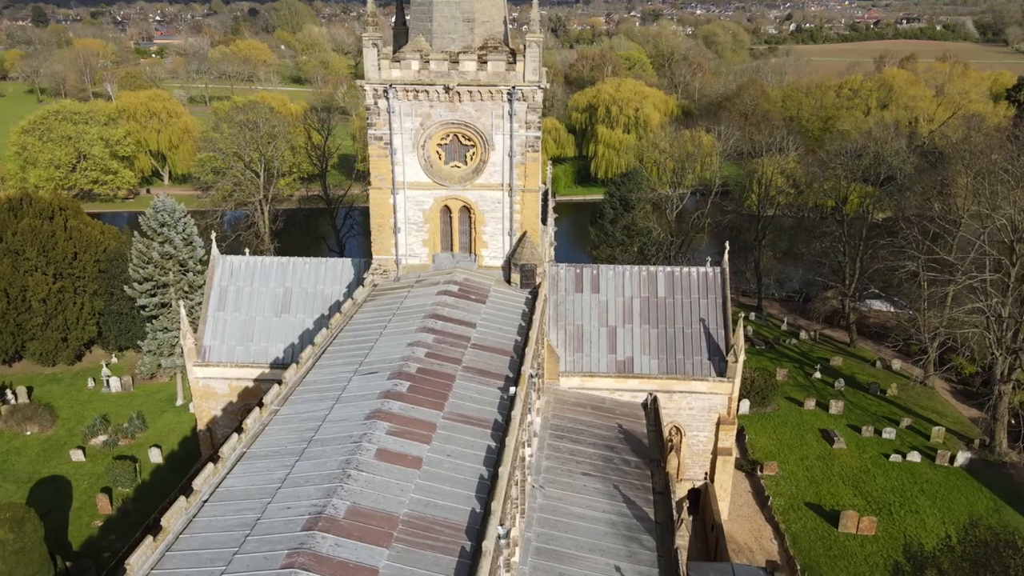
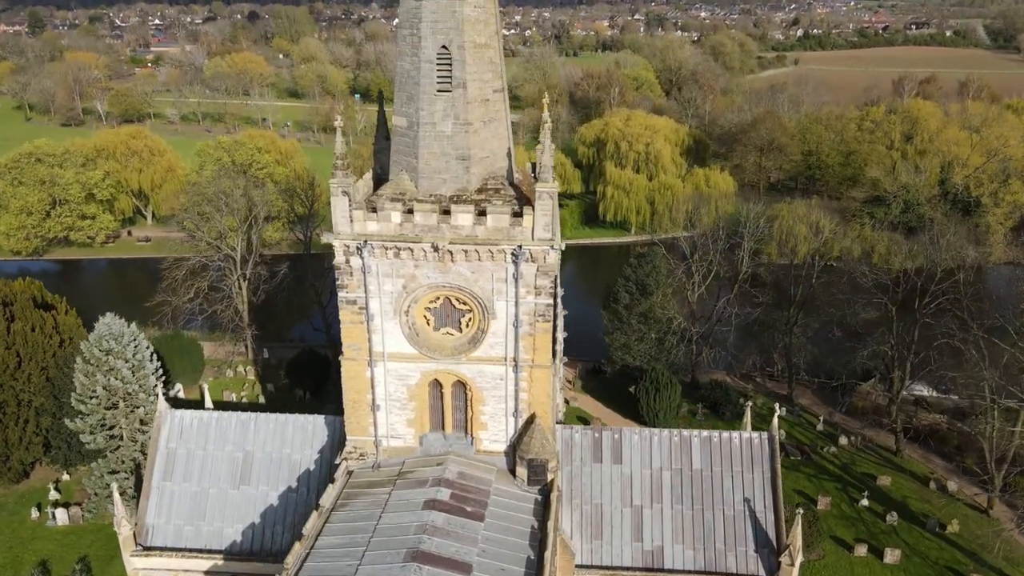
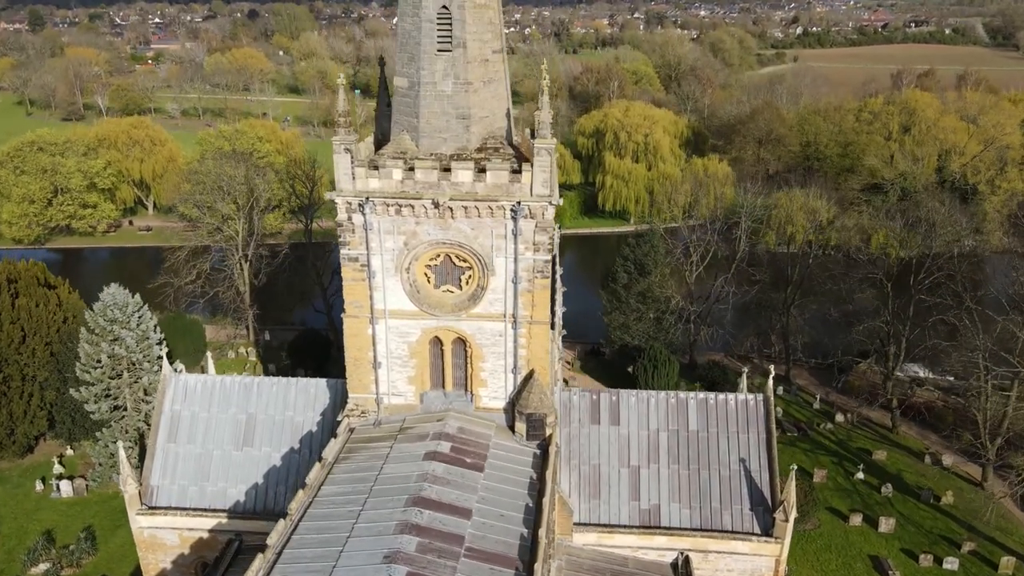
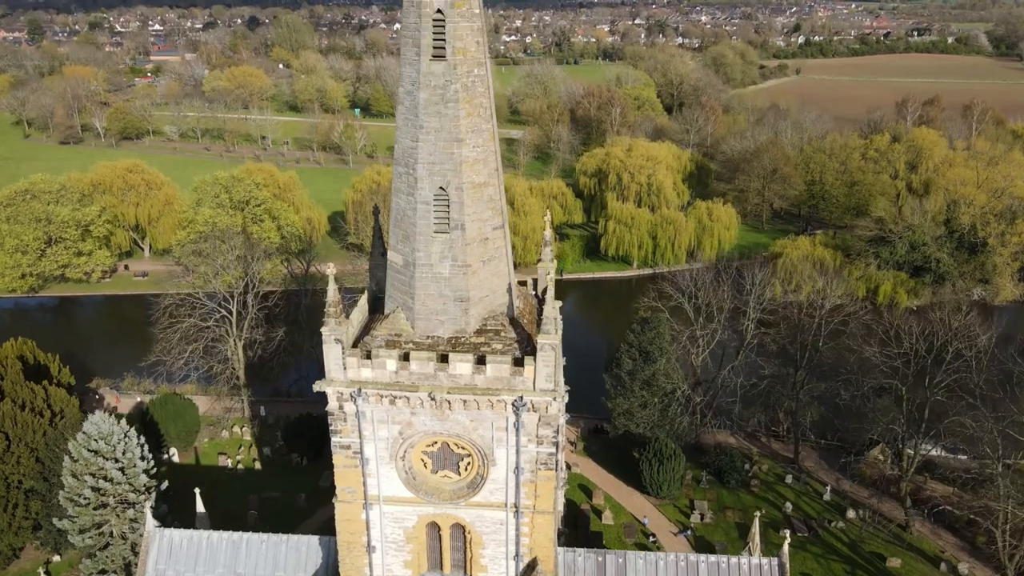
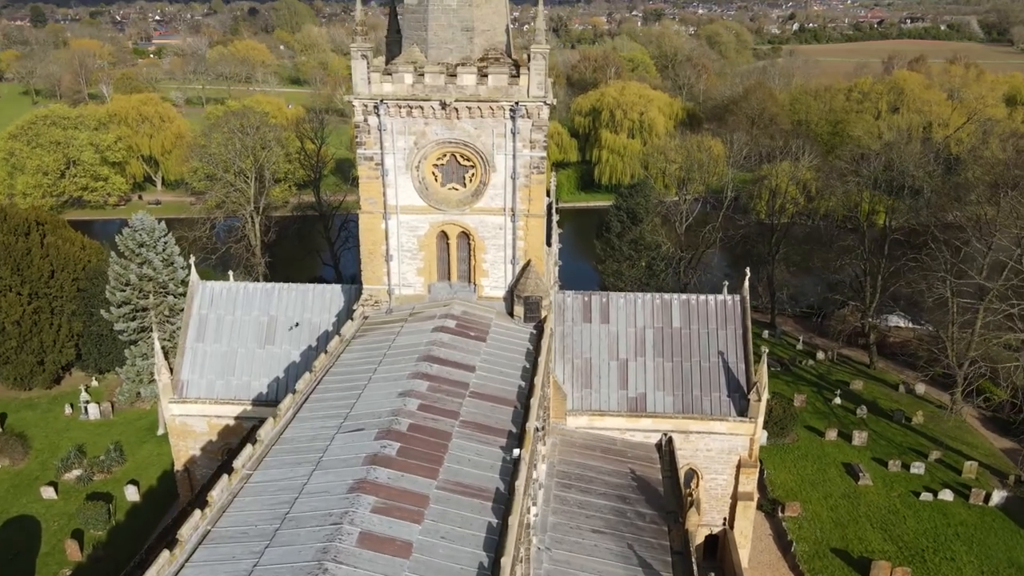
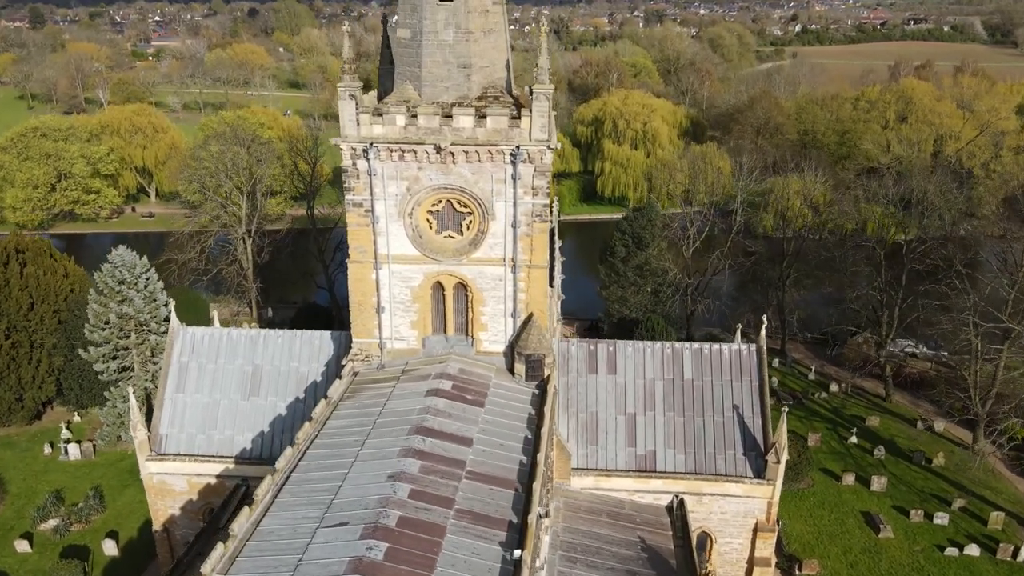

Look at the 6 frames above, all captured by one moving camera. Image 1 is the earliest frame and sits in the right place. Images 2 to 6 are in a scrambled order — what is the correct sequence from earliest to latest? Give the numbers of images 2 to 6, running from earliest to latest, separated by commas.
5, 6, 3, 2, 4
